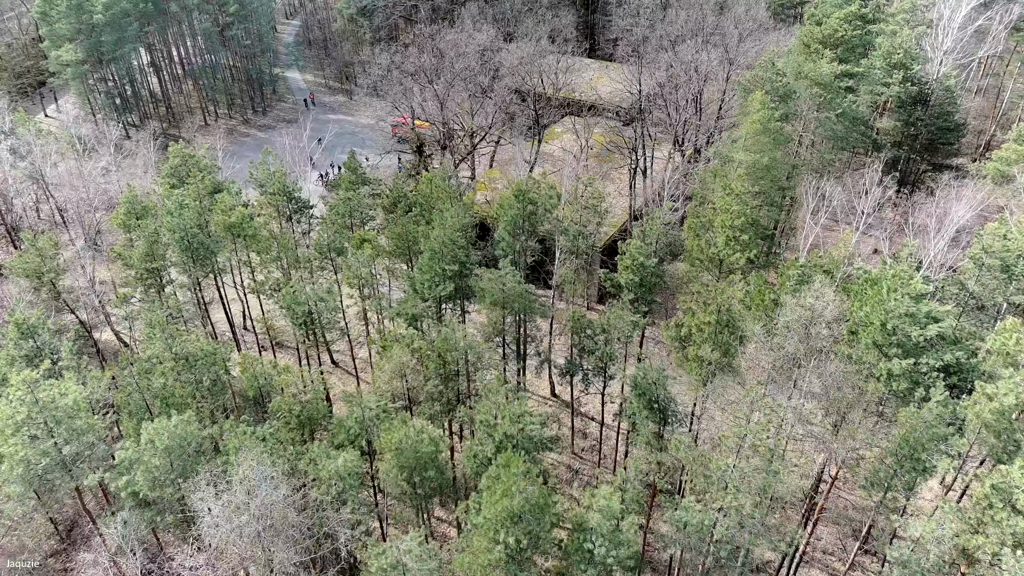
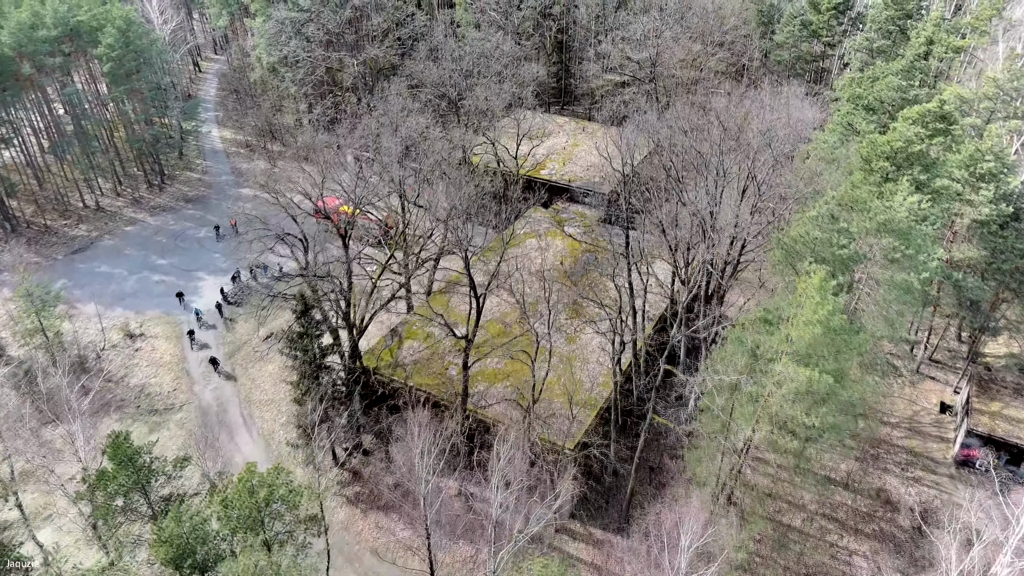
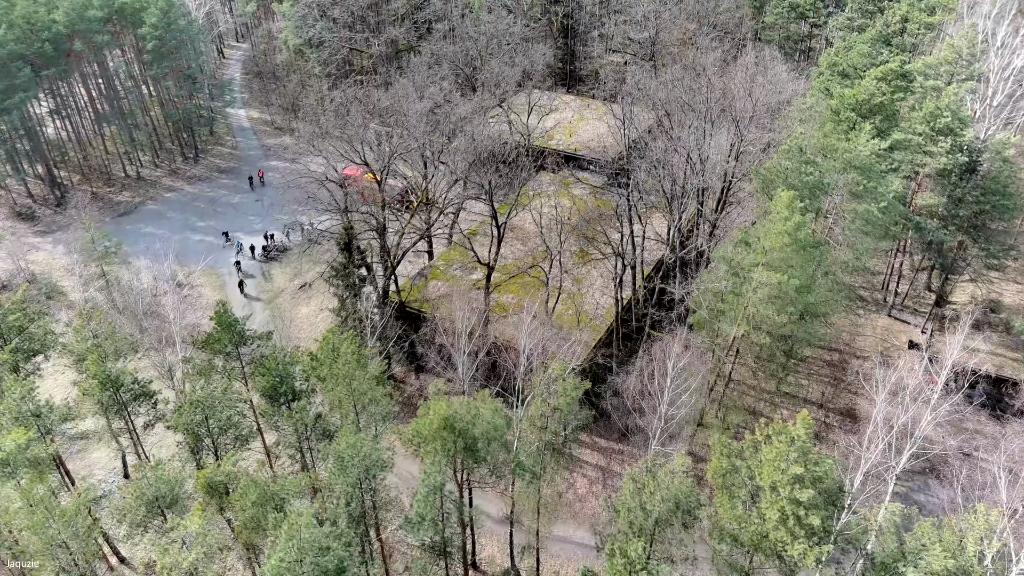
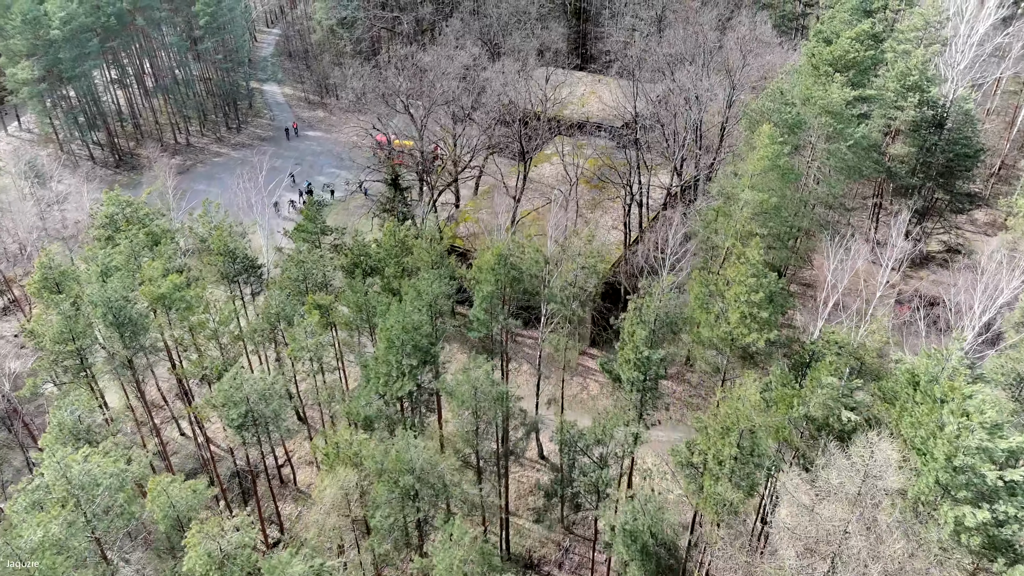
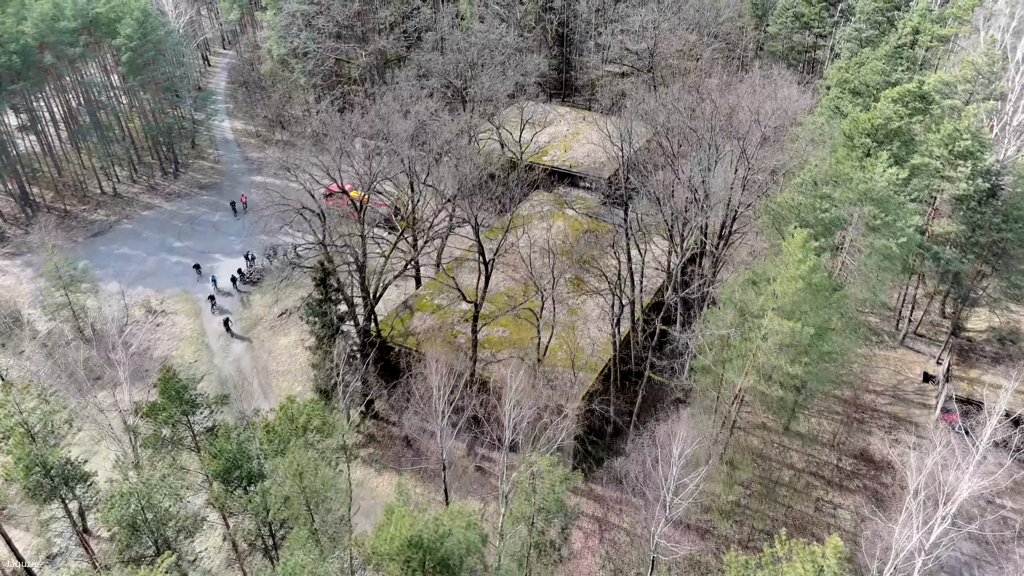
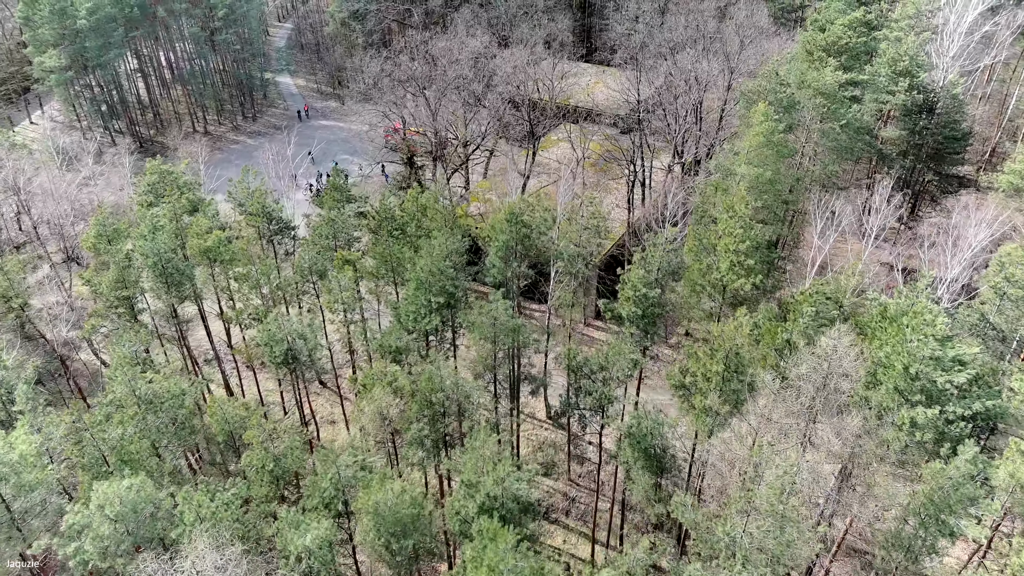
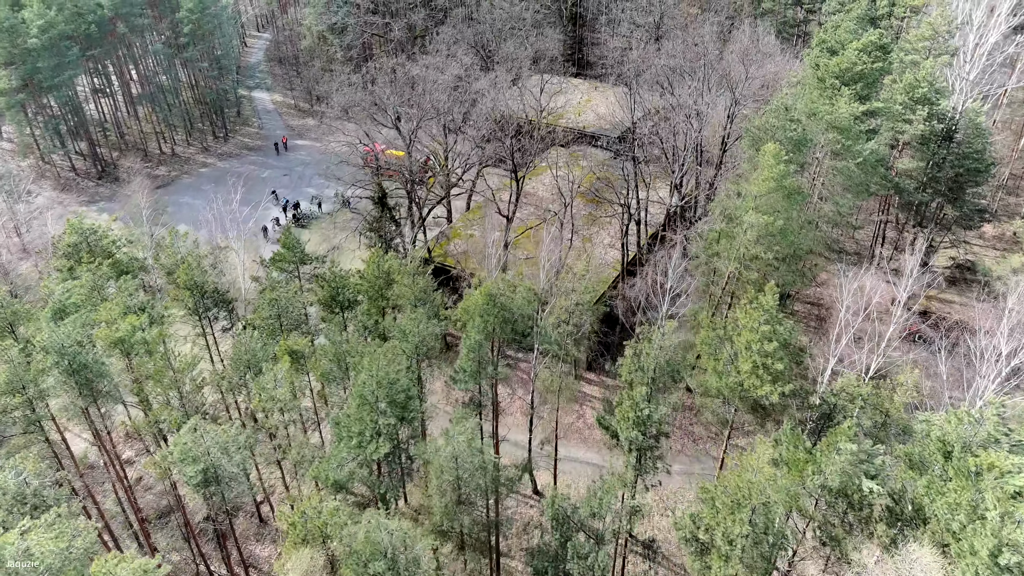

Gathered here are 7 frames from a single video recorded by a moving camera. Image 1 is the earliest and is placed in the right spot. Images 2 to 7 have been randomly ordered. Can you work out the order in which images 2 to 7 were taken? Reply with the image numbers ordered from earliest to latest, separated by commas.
6, 4, 7, 3, 5, 2
